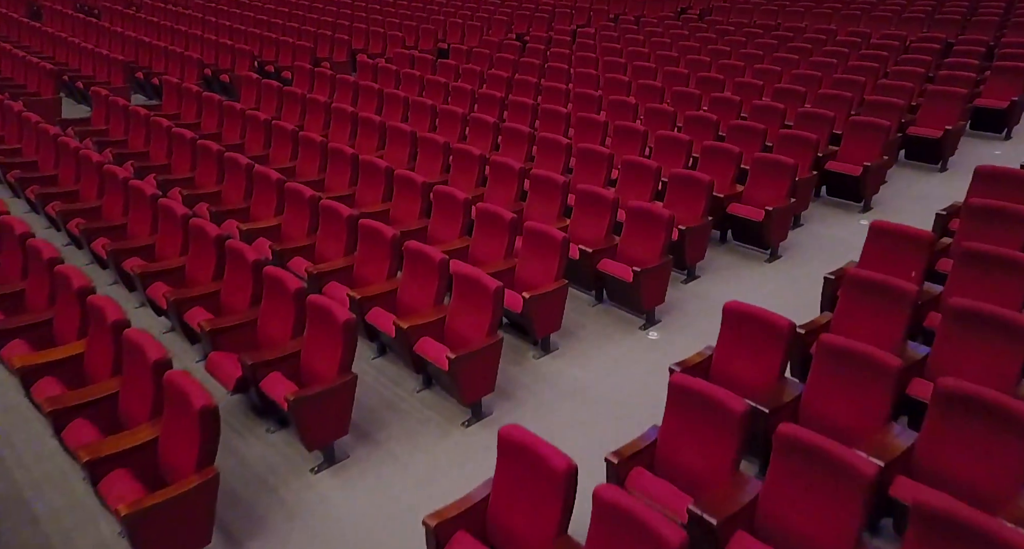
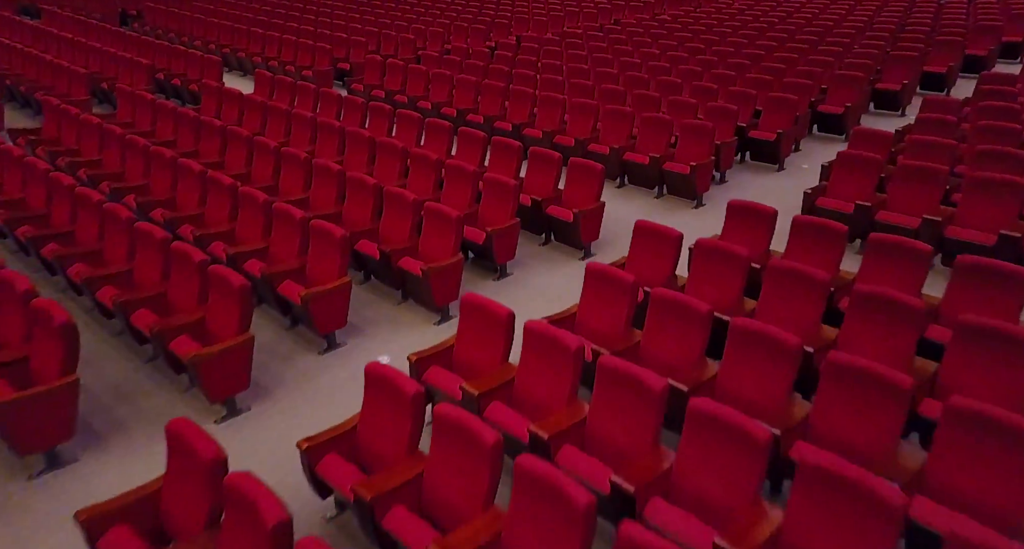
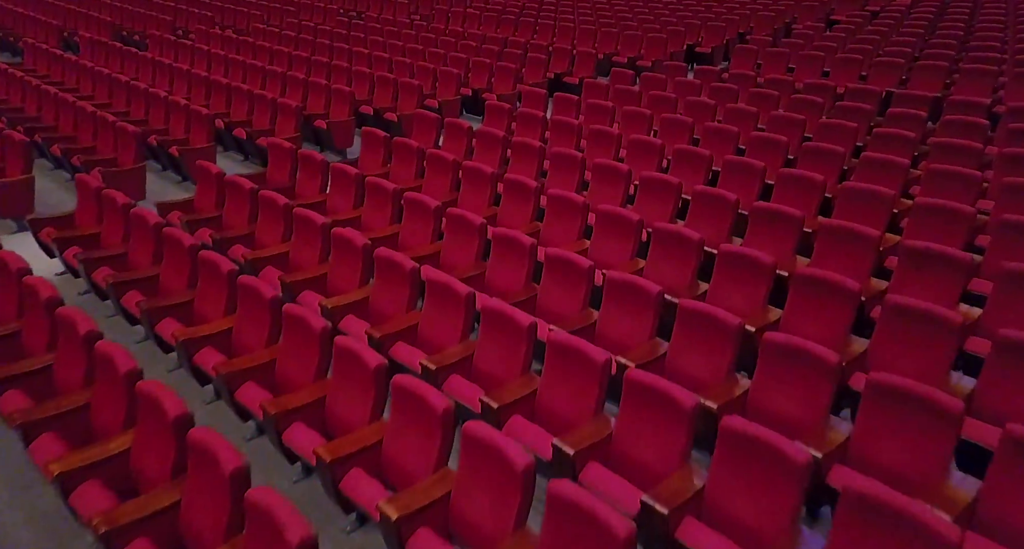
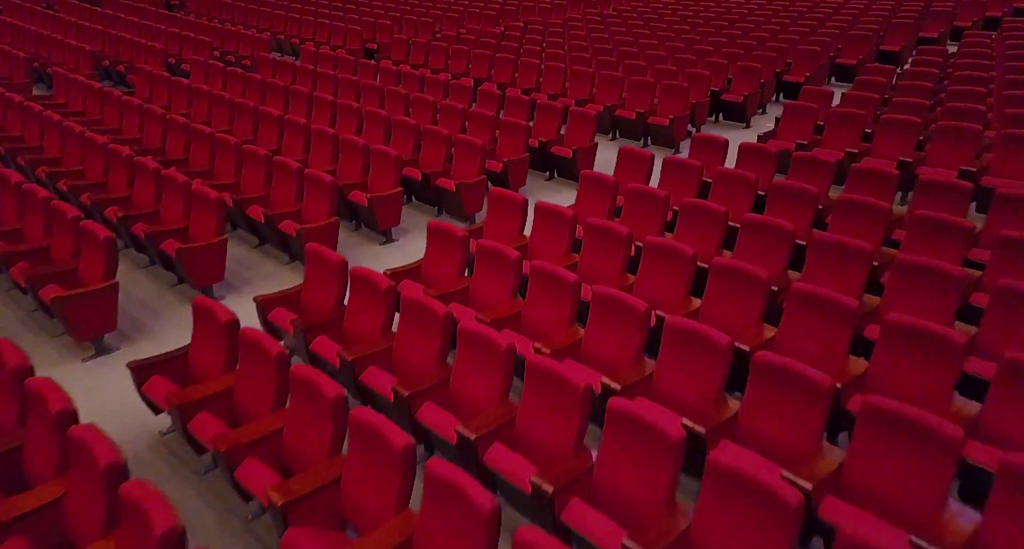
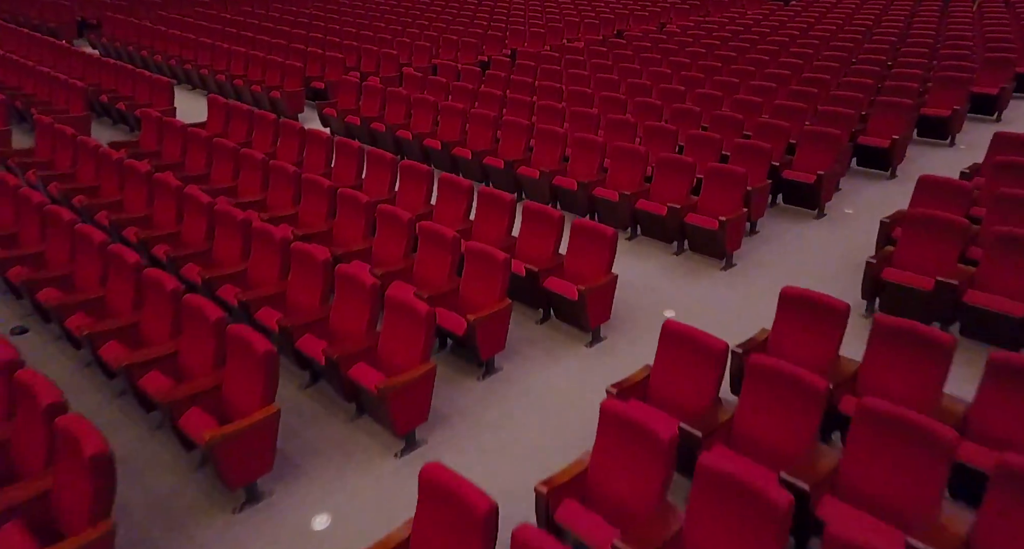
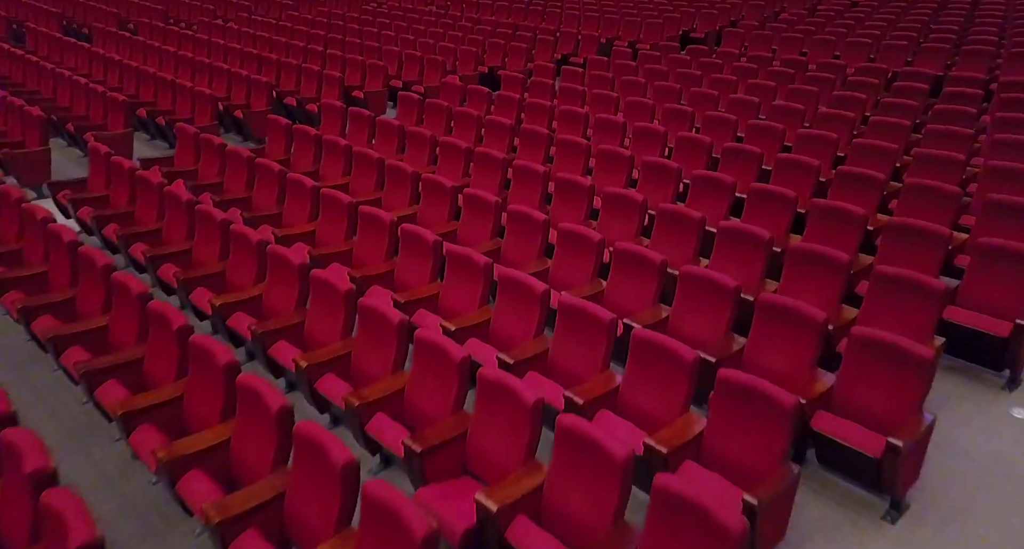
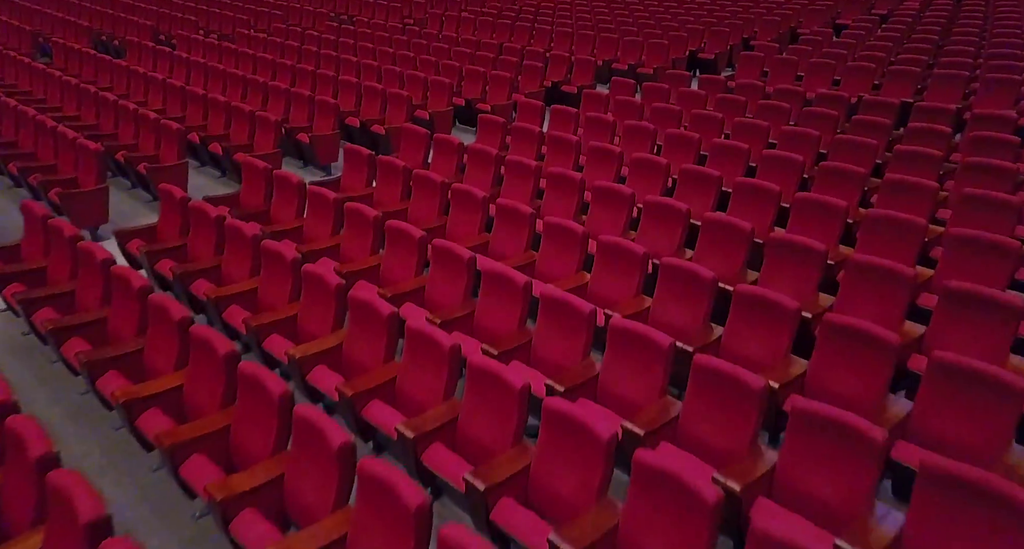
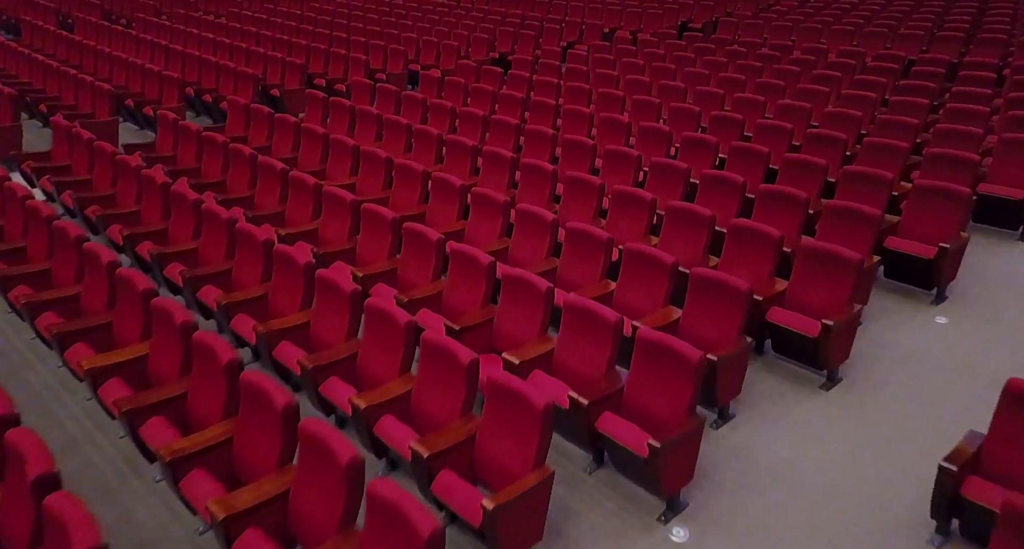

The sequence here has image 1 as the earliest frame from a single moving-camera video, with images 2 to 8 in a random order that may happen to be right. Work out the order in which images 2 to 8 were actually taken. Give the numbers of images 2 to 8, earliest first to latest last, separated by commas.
8, 6, 3, 7, 4, 2, 5
